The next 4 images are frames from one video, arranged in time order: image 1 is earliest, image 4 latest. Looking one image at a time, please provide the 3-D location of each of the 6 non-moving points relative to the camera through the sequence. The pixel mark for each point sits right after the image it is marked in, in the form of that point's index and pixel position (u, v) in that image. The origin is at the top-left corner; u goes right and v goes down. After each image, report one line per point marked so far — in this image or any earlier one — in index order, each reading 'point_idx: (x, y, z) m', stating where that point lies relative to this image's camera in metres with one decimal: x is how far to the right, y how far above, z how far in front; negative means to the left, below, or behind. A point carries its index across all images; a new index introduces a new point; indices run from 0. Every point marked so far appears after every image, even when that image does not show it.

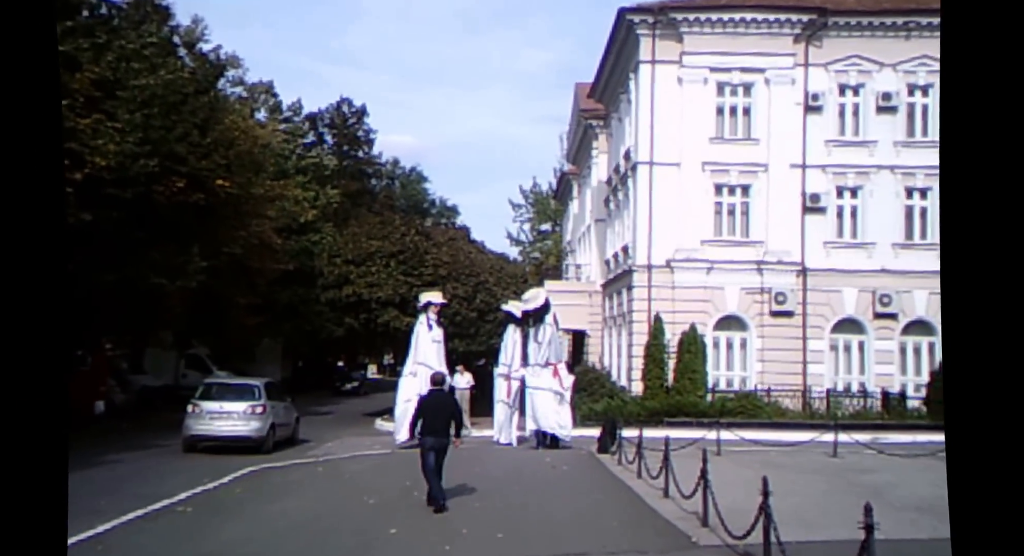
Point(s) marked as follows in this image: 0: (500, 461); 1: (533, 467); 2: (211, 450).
0: (-0.3, -3.0, +15.6) m
1: (+0.3, -3.0, +14.7) m
2: (-6.5, -3.8, +20.2) m
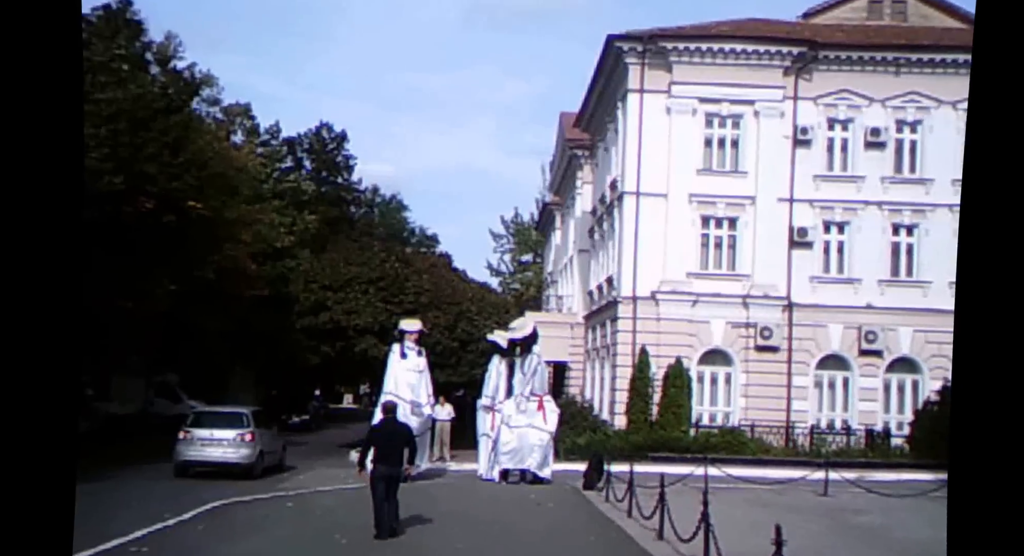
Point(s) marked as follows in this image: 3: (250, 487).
0: (-0.6, -3.5, +14.9) m
1: (0.0, -3.4, +14.0) m
2: (-6.9, -4.2, +19.4) m
3: (-5.6, -4.4, +19.9) m
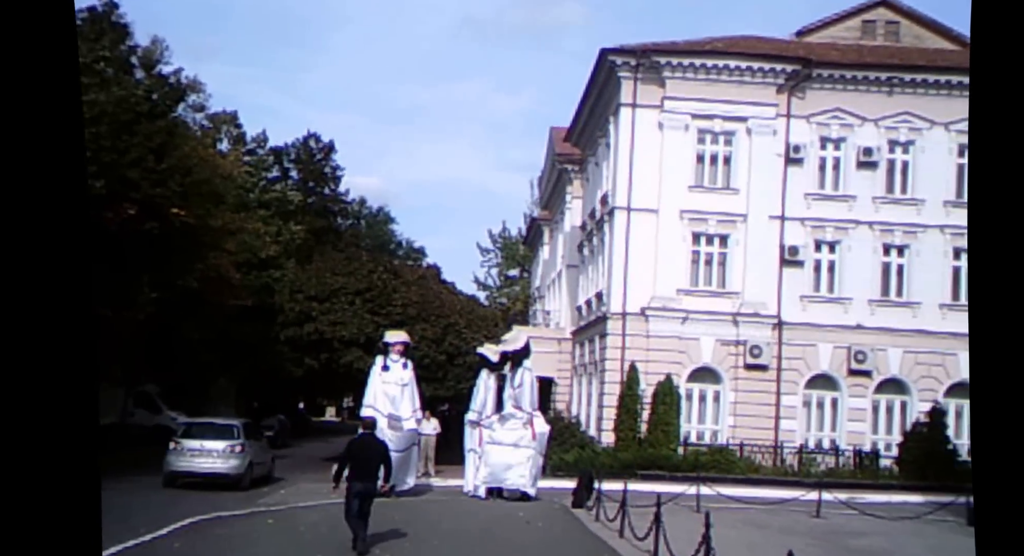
0: (-0.7, -3.6, +14.5) m
1: (-0.1, -3.5, +13.7) m
2: (-7.2, -4.4, +18.9) m
3: (-5.8, -4.6, +19.4) m
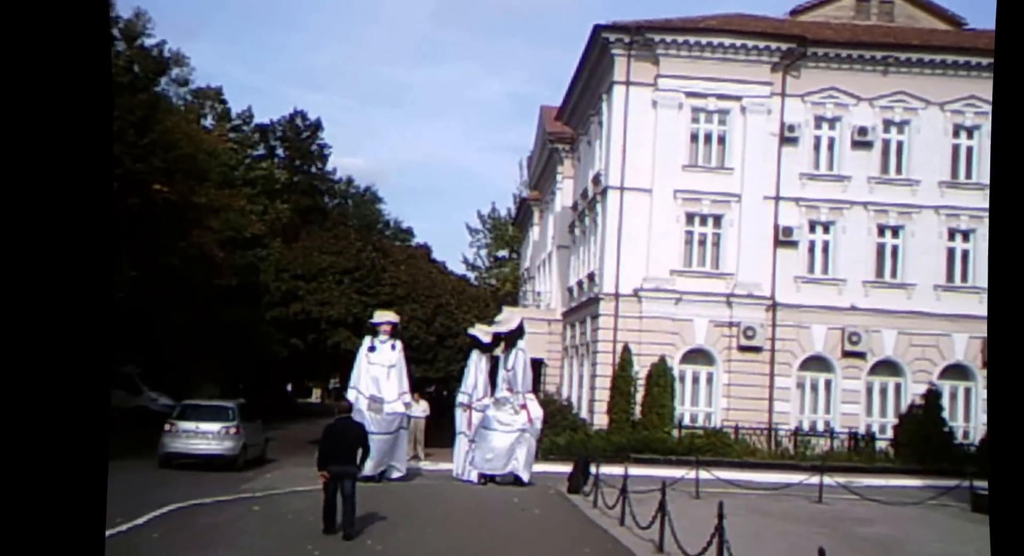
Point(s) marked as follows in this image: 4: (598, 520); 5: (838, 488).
0: (-0.8, -3.3, +14.1) m
1: (-0.2, -3.2, +13.3) m
2: (-7.3, -4.0, +18.5) m
3: (-6.0, -4.2, +19.0) m
4: (+1.1, -3.2, +12.4) m
5: (+7.0, -4.5, +20.0) m
